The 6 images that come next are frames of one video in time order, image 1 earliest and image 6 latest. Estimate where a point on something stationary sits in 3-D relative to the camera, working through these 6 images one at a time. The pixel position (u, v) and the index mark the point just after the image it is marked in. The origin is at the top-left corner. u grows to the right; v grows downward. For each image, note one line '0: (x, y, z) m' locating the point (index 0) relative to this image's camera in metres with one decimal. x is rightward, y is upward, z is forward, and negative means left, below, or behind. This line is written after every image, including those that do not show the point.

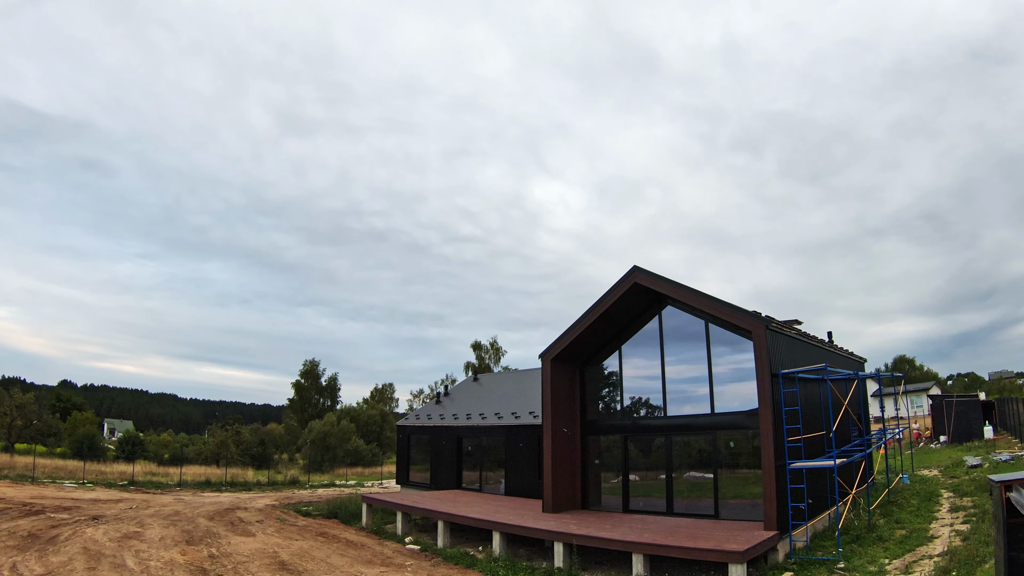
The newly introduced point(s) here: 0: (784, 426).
0: (+4.7, -2.4, +10.1) m
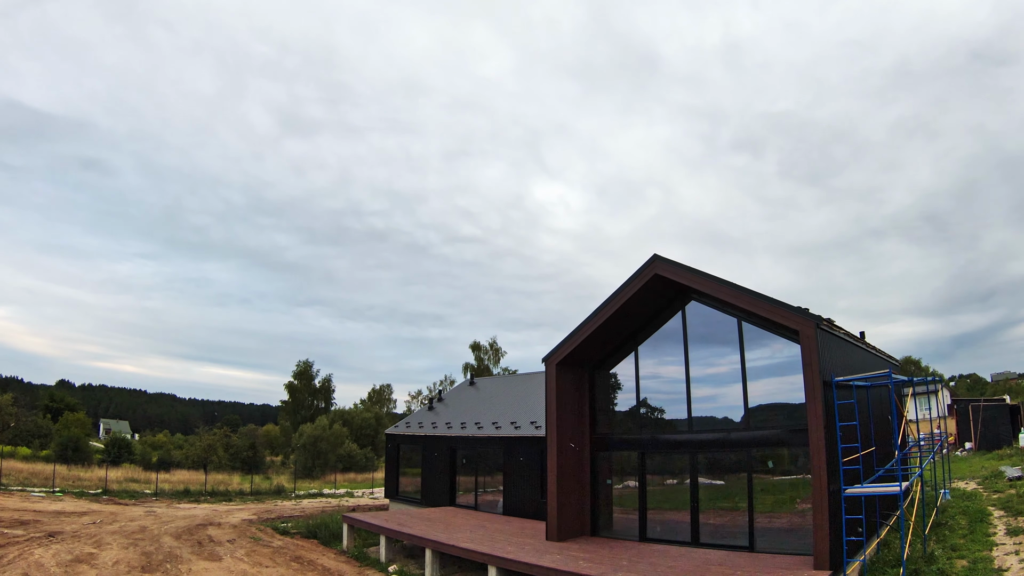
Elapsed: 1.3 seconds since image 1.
0: (+4.7, -2.3, +8.4) m
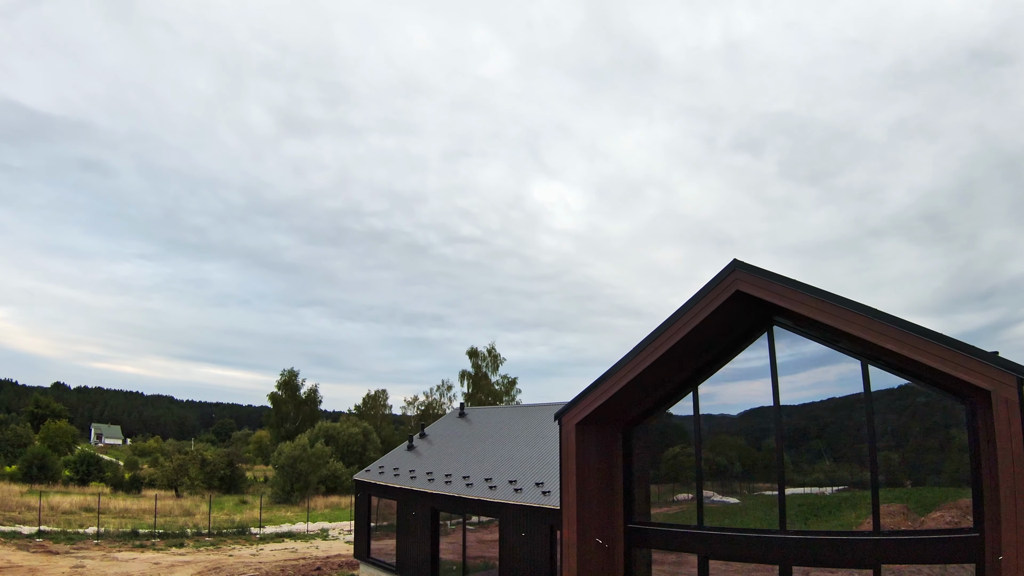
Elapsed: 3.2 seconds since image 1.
0: (+4.7, -2.5, +5.1) m
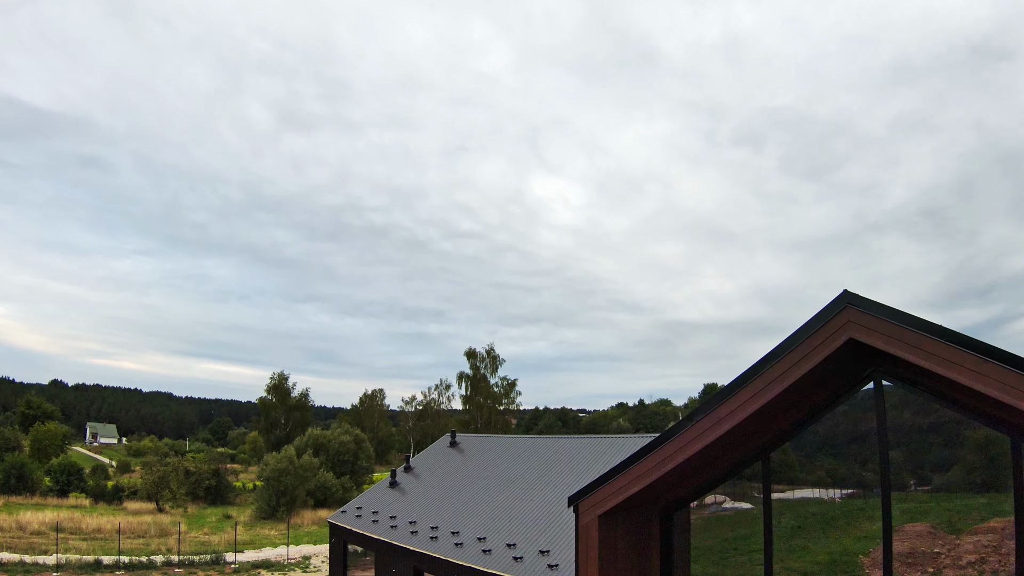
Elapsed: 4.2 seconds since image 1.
0: (+4.7, -2.9, +3.2) m
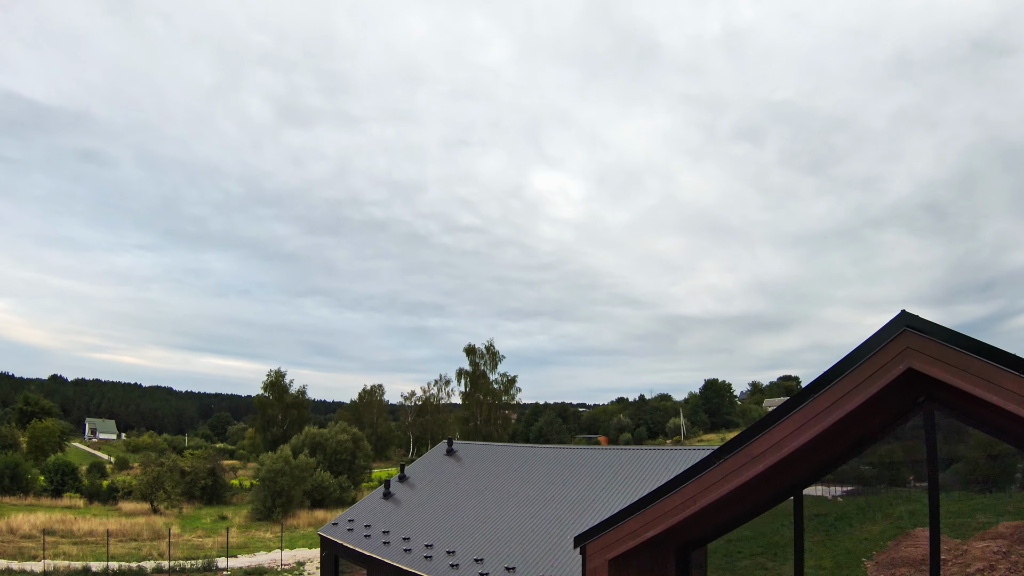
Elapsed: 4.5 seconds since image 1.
0: (+4.7, -3.0, +2.6) m
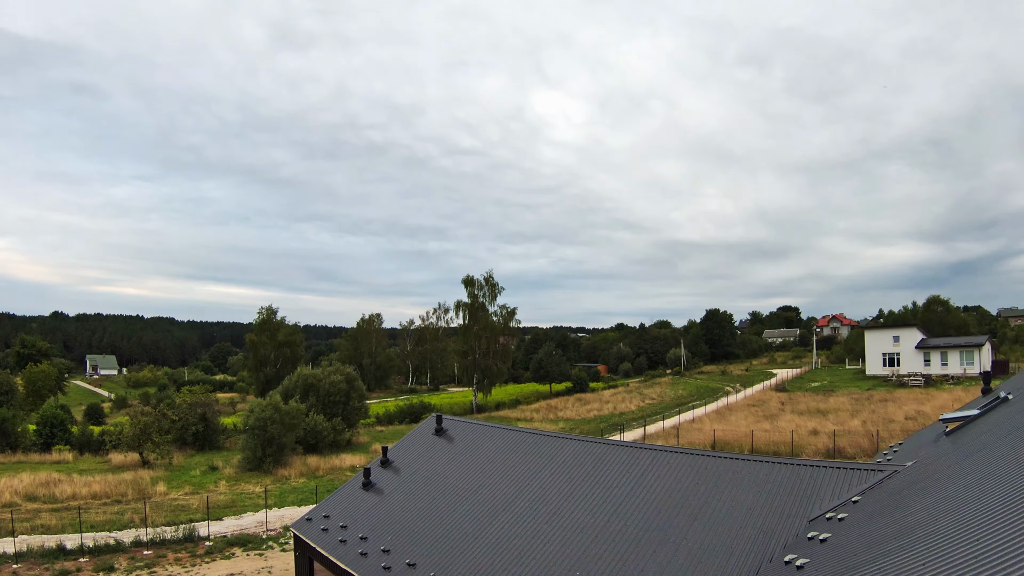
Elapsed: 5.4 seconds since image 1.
0: (+4.5, -3.8, +1.3) m
